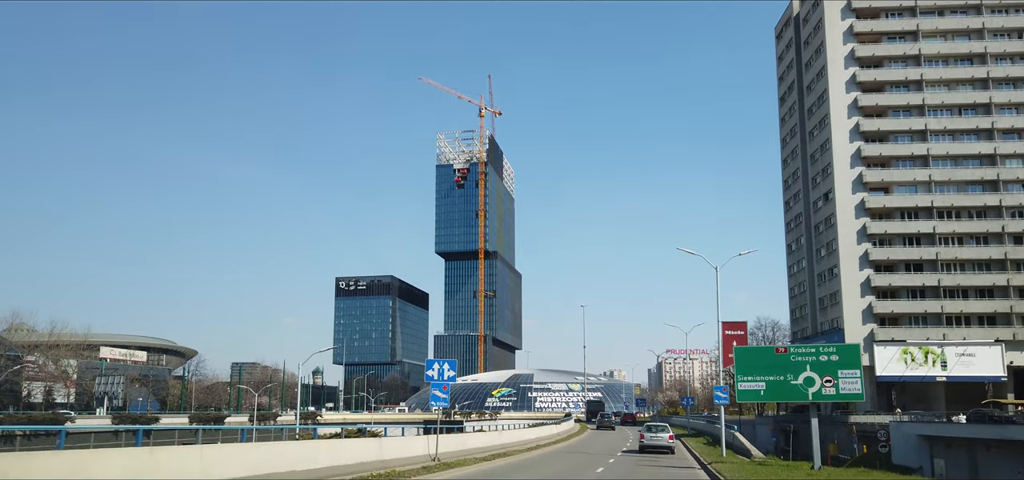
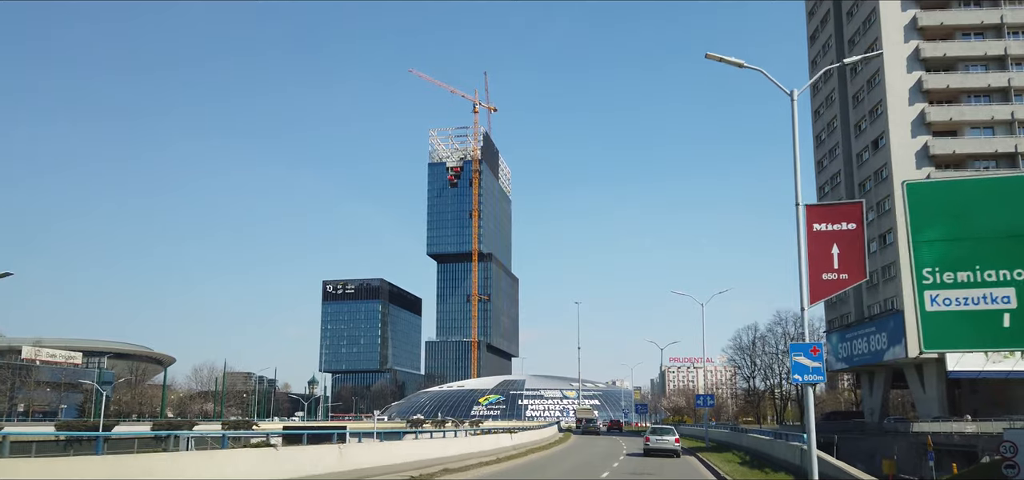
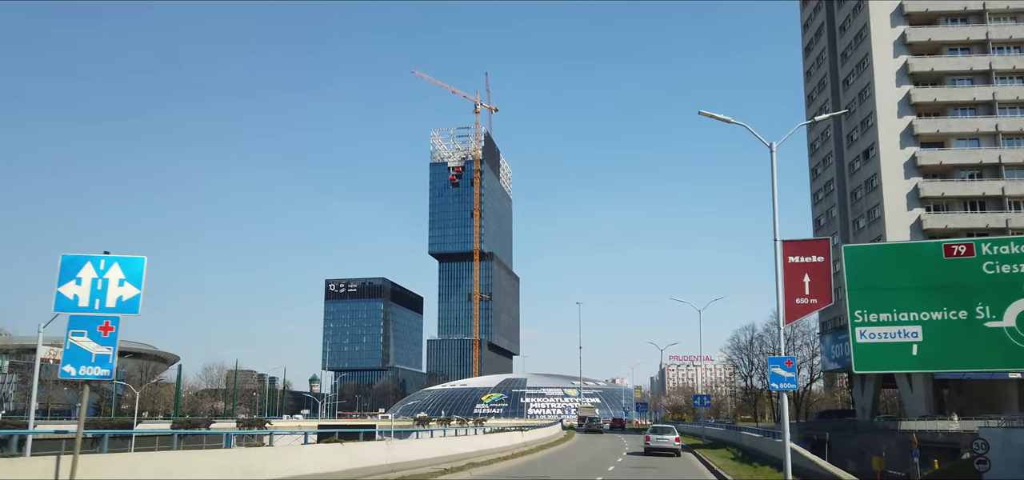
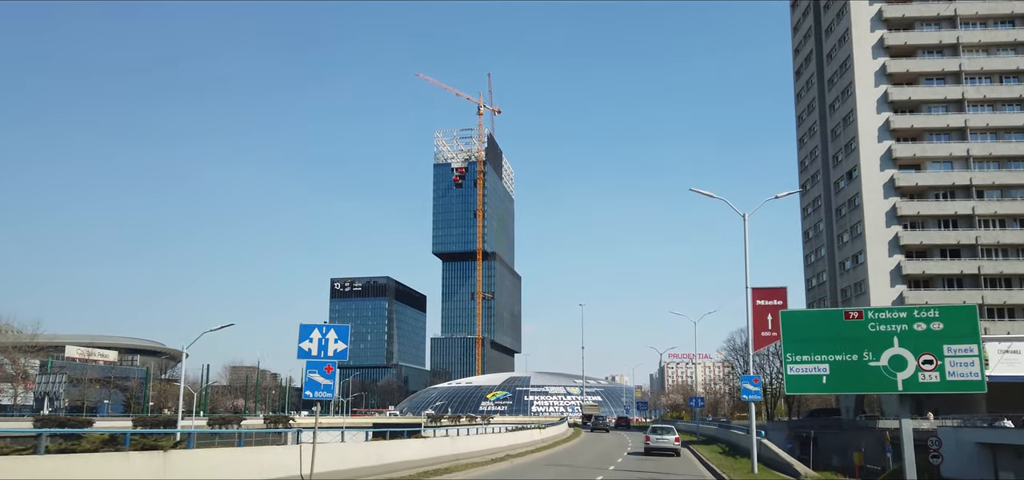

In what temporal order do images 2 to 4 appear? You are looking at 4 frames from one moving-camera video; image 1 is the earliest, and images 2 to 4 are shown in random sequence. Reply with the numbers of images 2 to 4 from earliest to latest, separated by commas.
4, 3, 2
